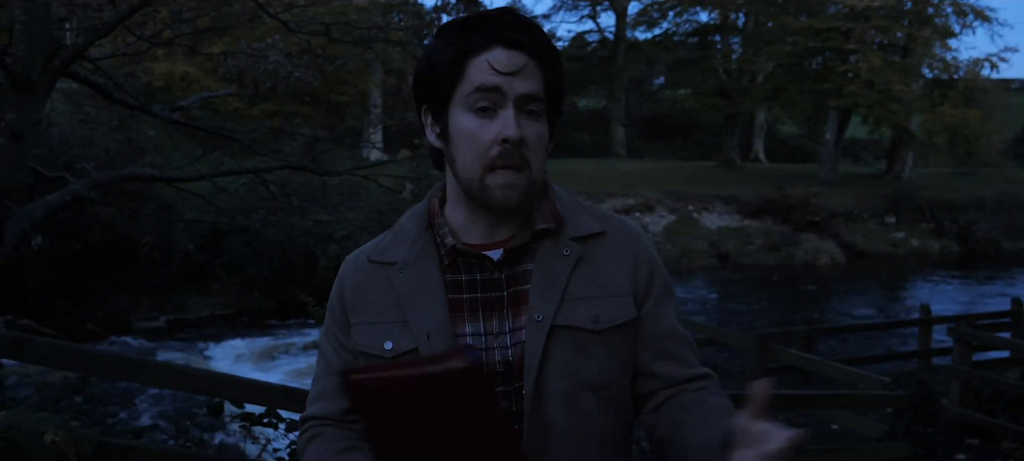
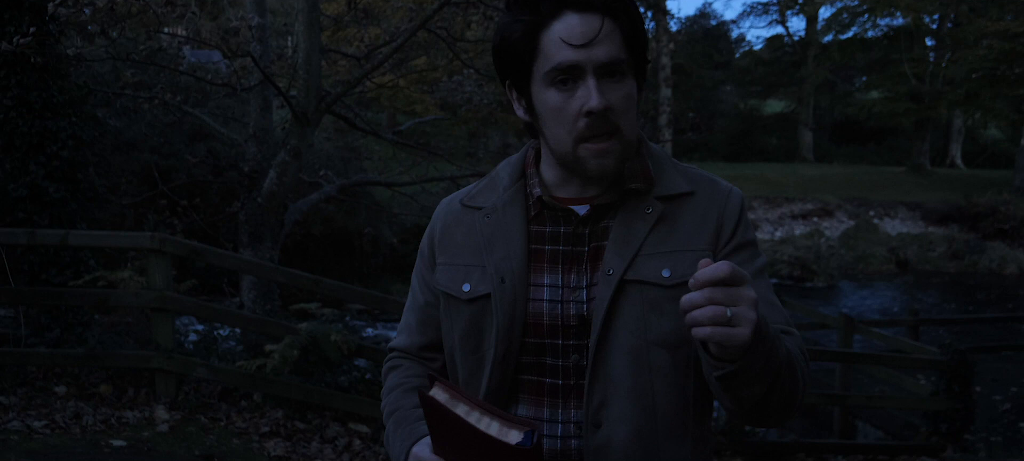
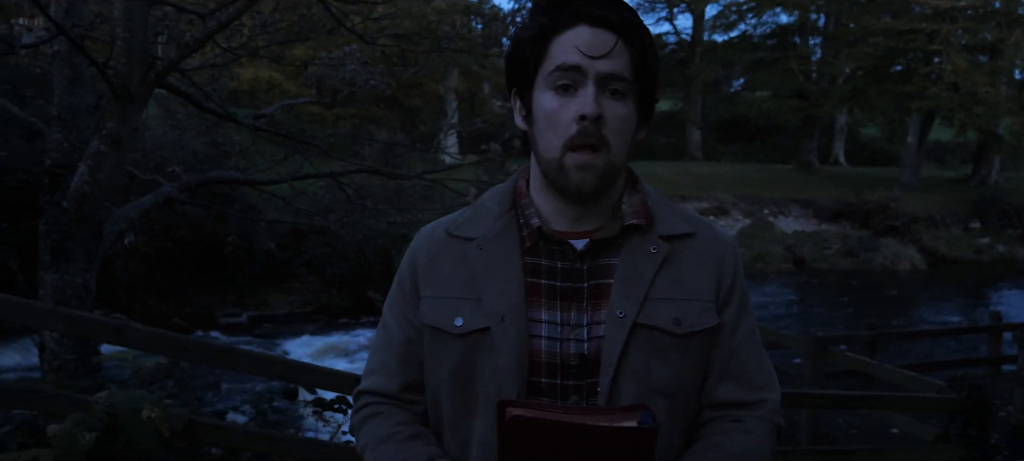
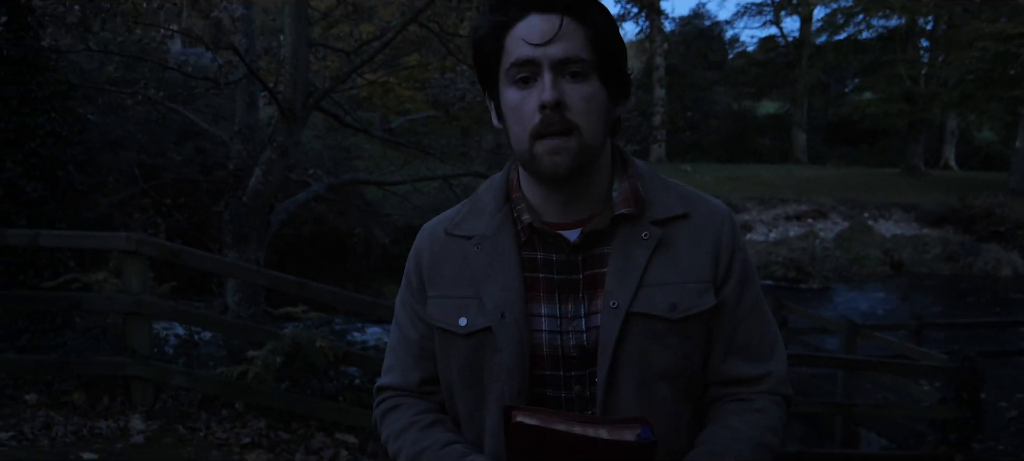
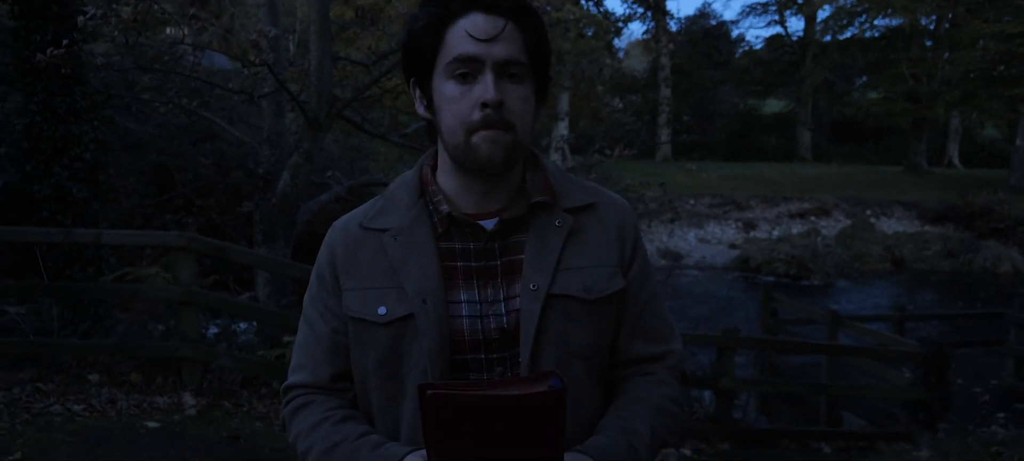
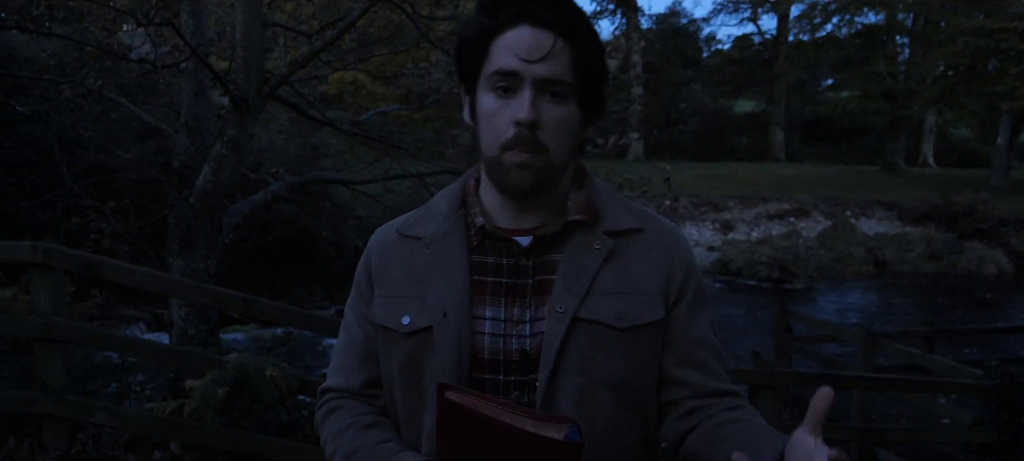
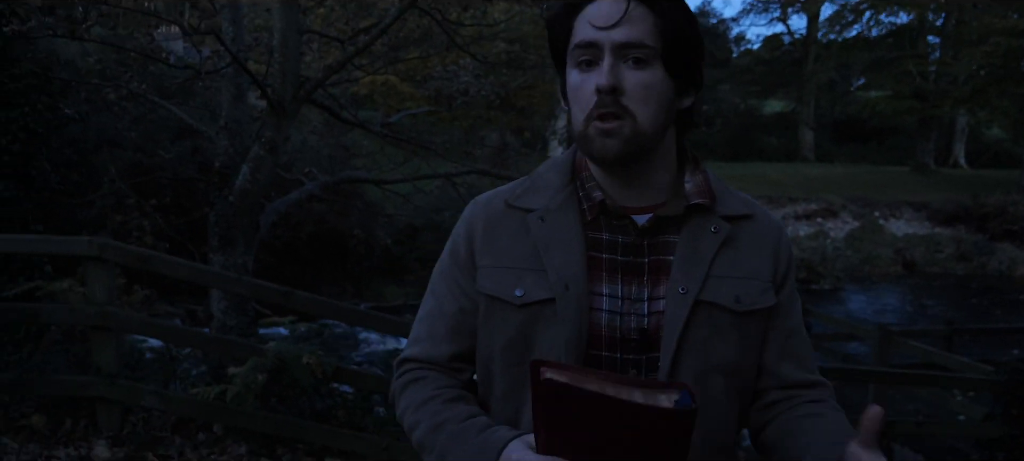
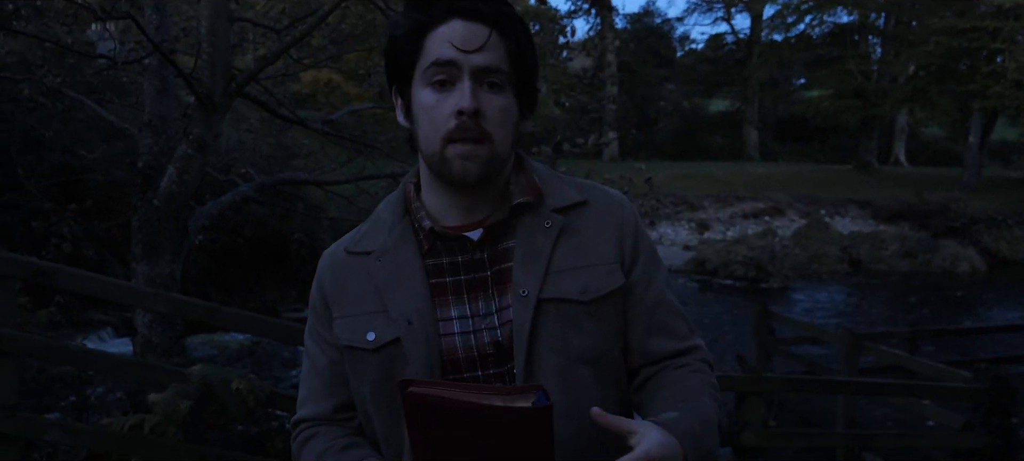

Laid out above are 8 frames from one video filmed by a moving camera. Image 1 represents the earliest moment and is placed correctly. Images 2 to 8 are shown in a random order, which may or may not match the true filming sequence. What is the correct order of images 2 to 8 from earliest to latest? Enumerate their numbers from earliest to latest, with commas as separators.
3, 8, 6, 7, 4, 2, 5
